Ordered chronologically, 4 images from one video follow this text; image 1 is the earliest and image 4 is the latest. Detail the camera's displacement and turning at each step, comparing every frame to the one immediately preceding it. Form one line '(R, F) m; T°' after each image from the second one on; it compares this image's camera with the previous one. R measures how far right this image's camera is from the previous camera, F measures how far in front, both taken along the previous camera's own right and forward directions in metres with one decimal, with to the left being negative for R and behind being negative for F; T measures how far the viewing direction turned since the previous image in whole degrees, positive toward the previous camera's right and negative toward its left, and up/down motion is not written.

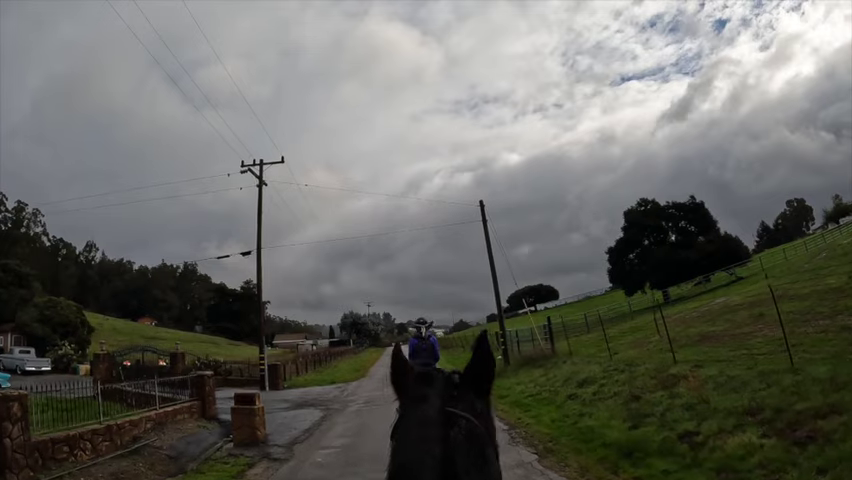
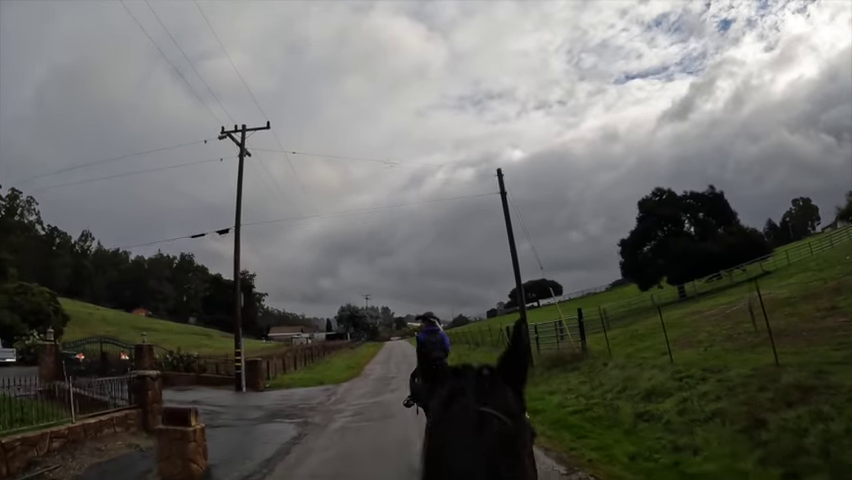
(-0.2, +4.3) m; 0°
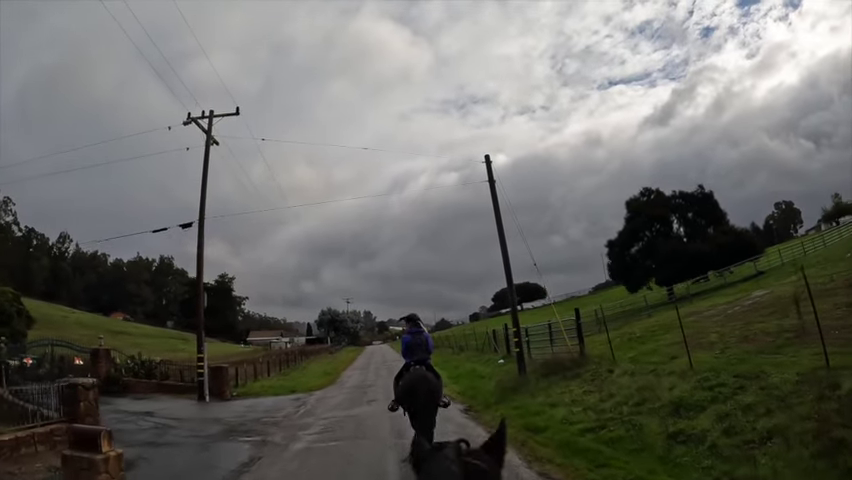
(0.0, +2.1) m; +1°
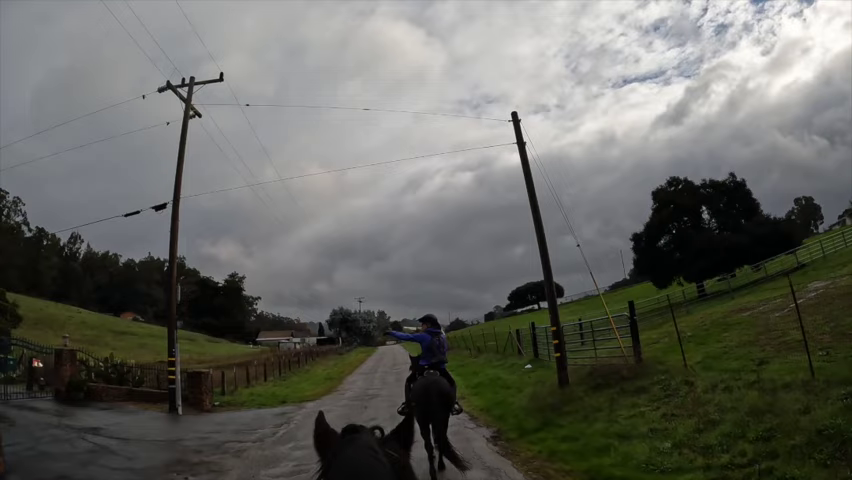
(0.0, +3.8) m; -1°
